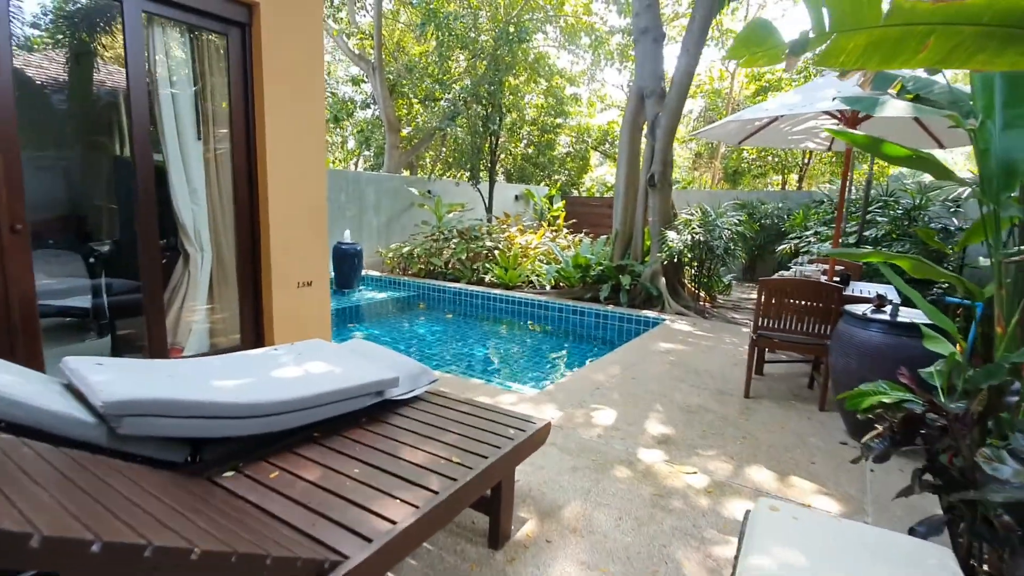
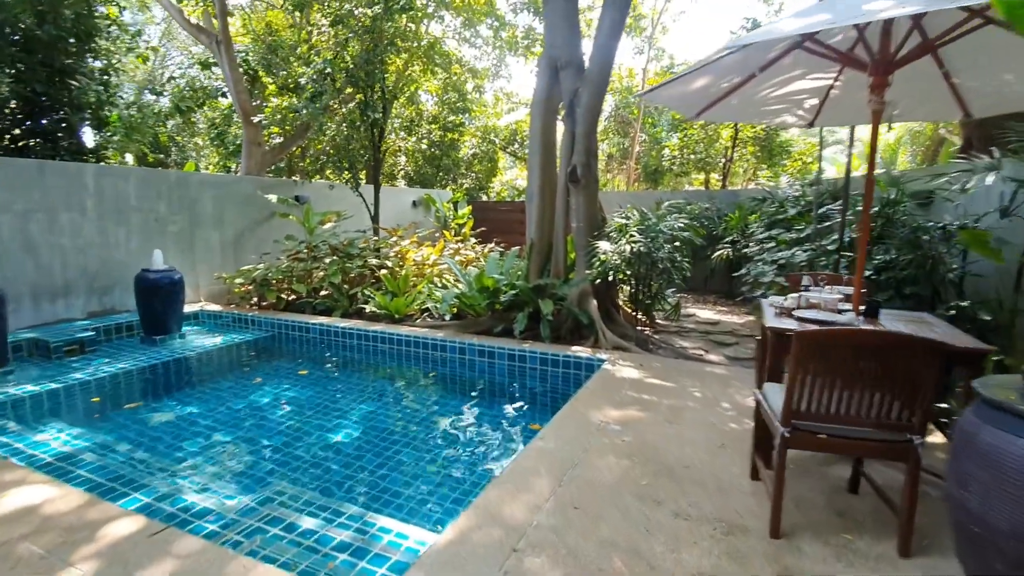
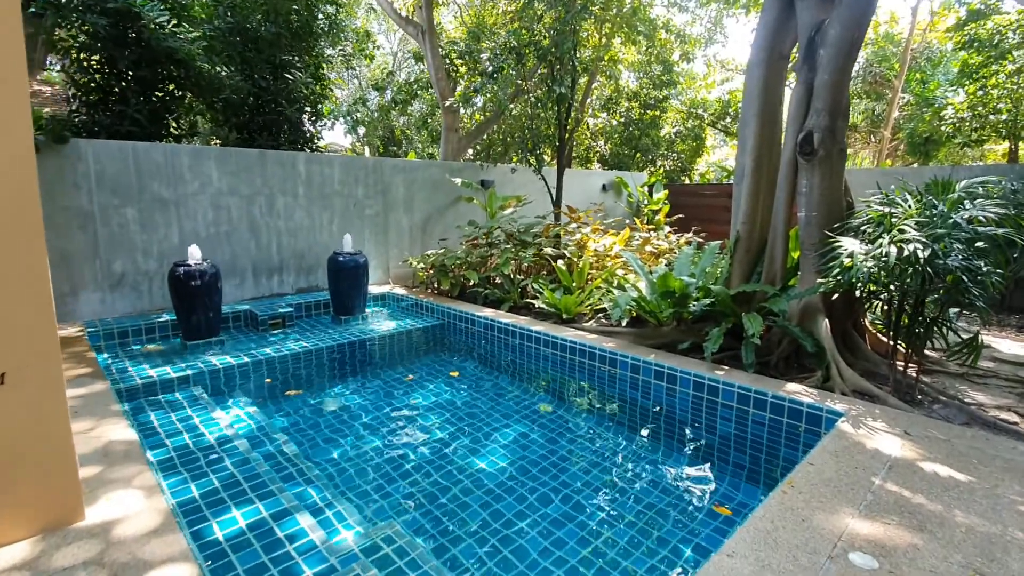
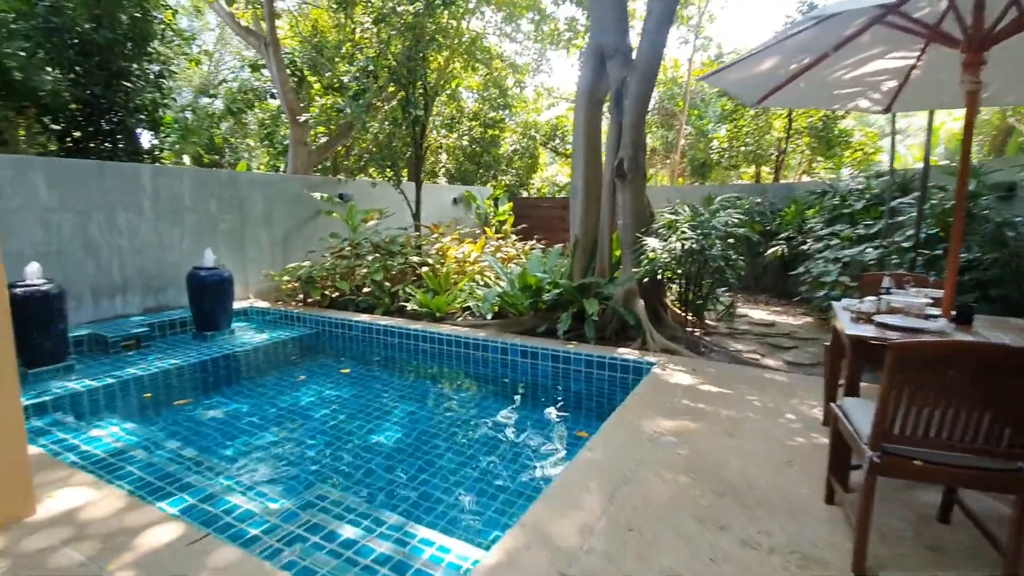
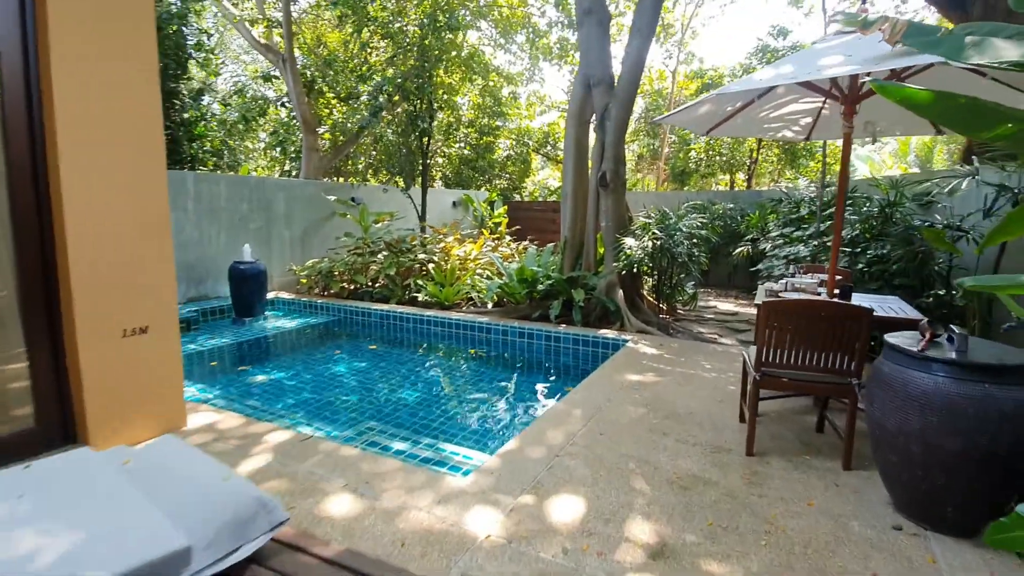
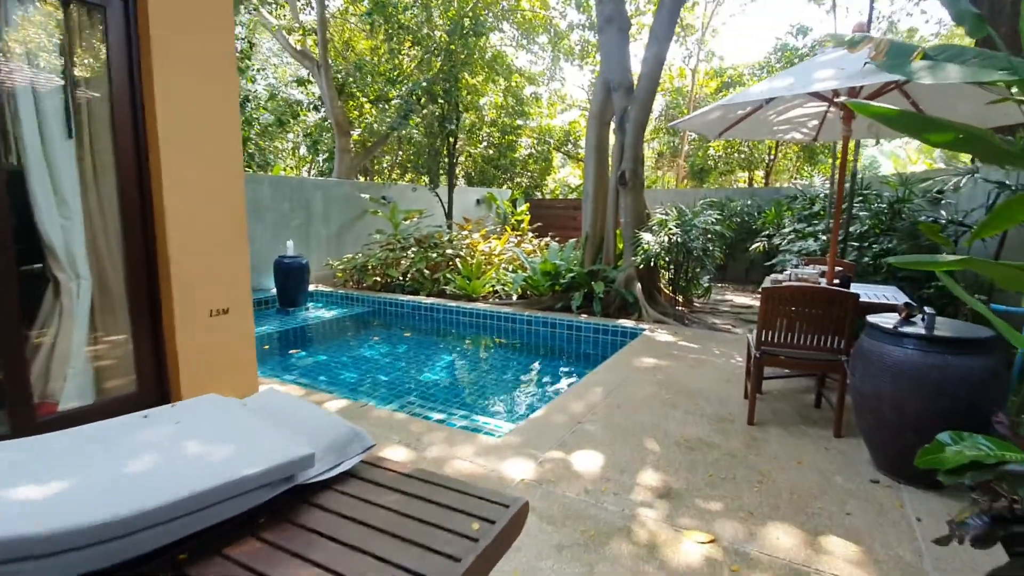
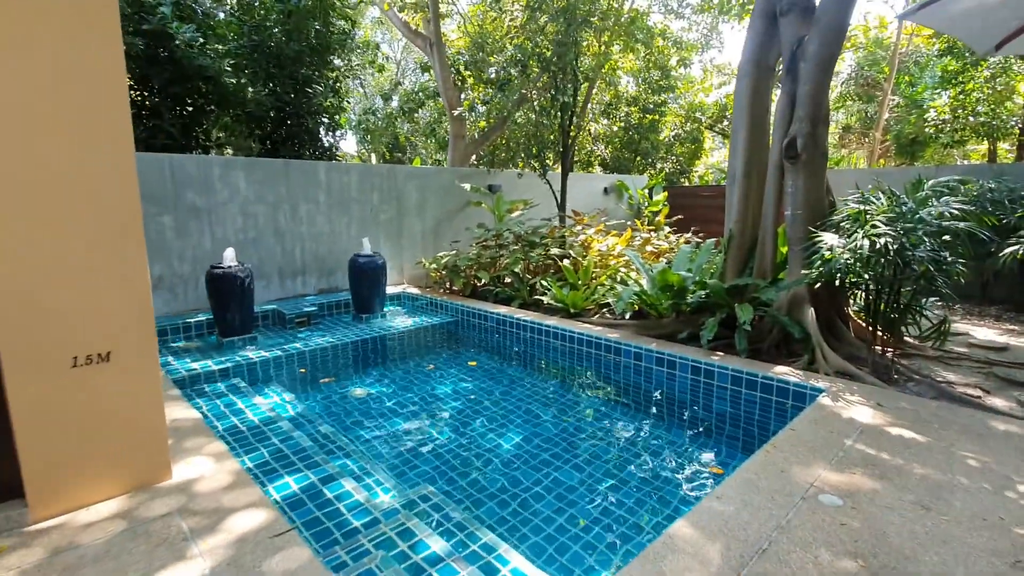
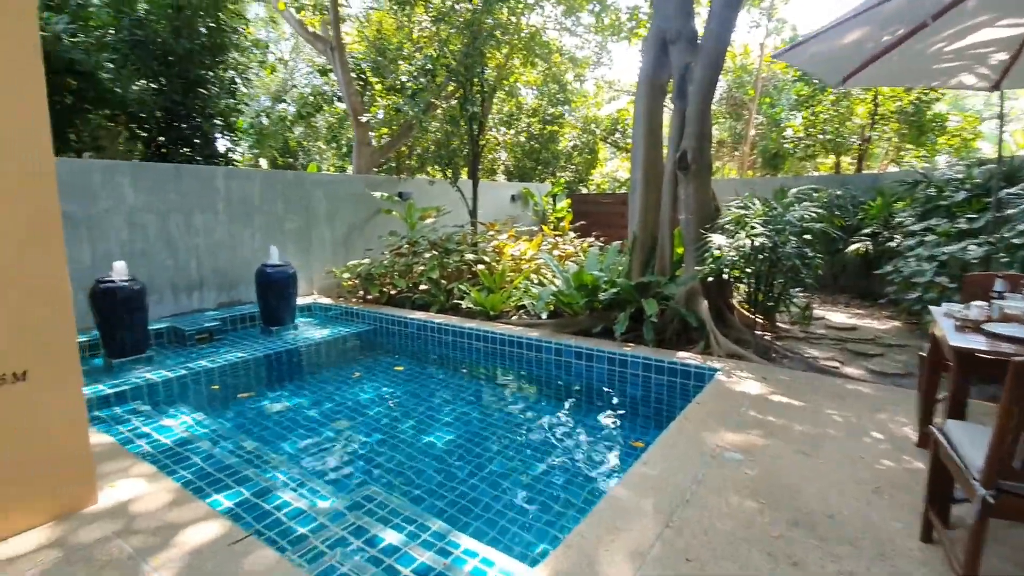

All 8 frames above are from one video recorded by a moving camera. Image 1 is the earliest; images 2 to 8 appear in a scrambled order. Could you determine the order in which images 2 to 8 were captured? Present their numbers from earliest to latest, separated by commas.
6, 5, 2, 4, 8, 7, 3
